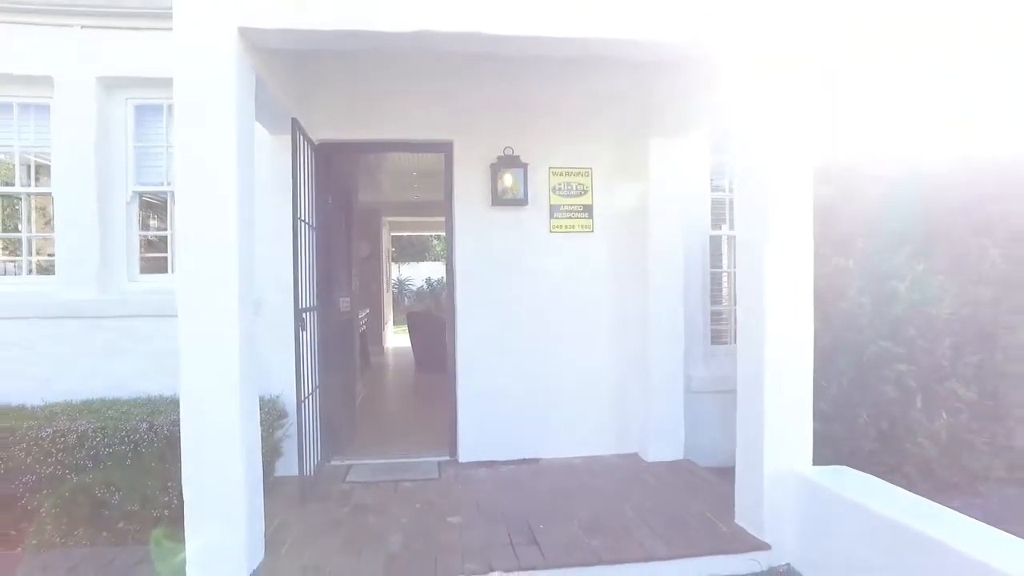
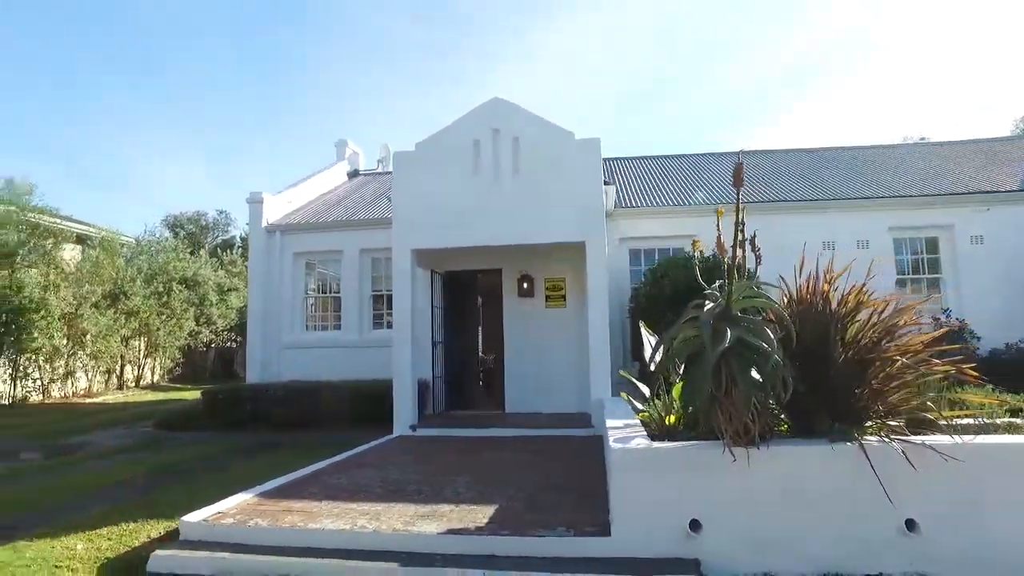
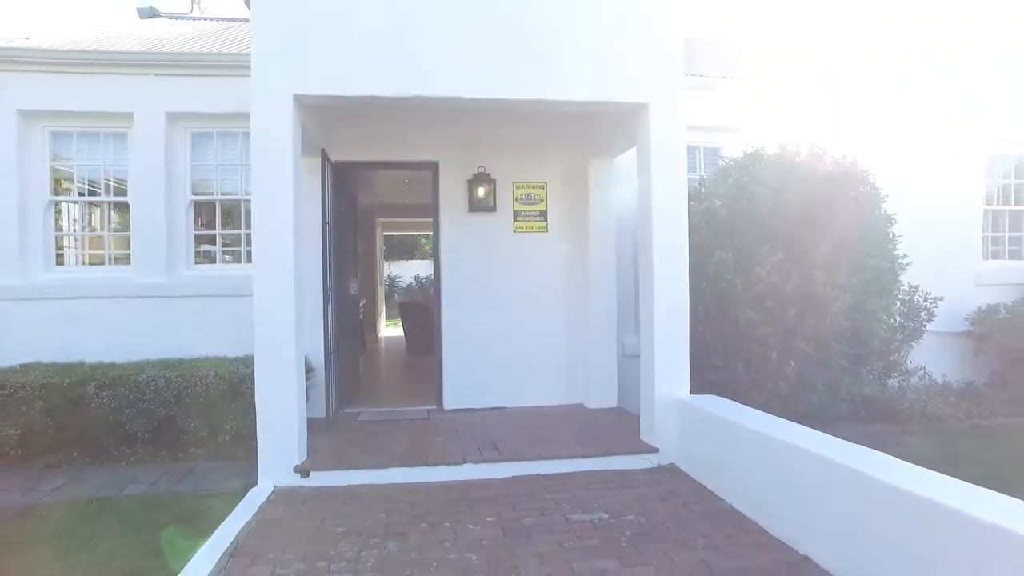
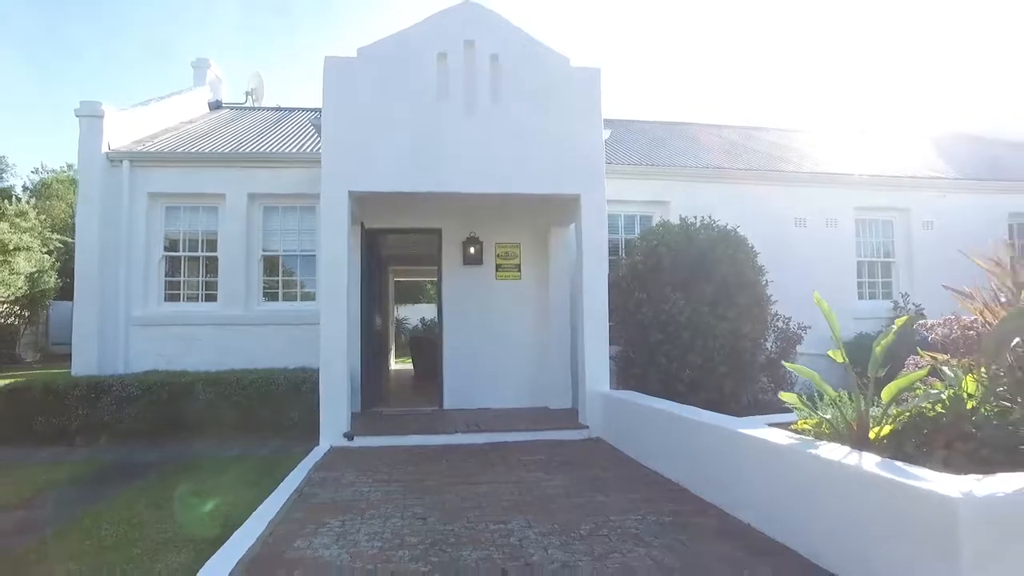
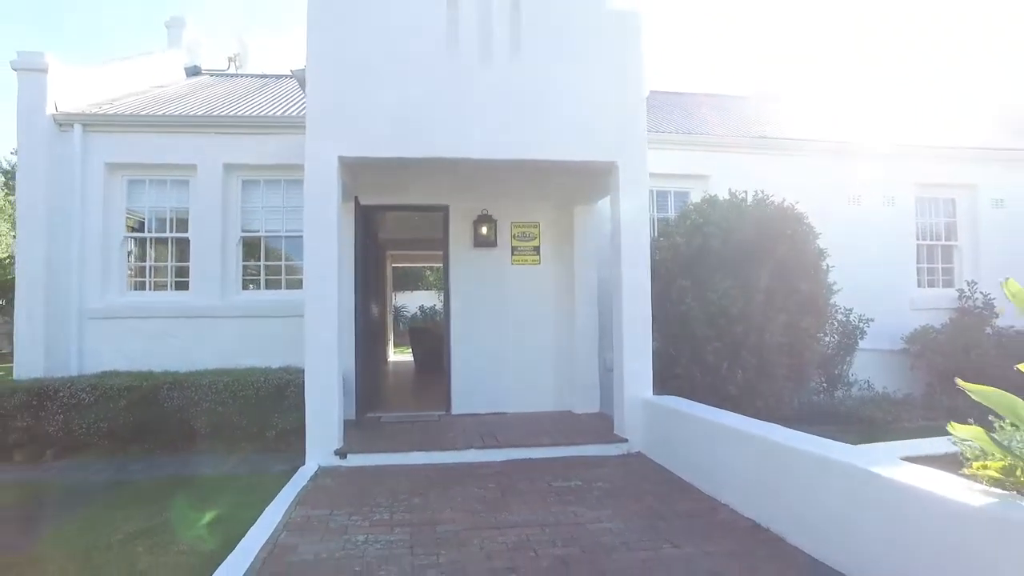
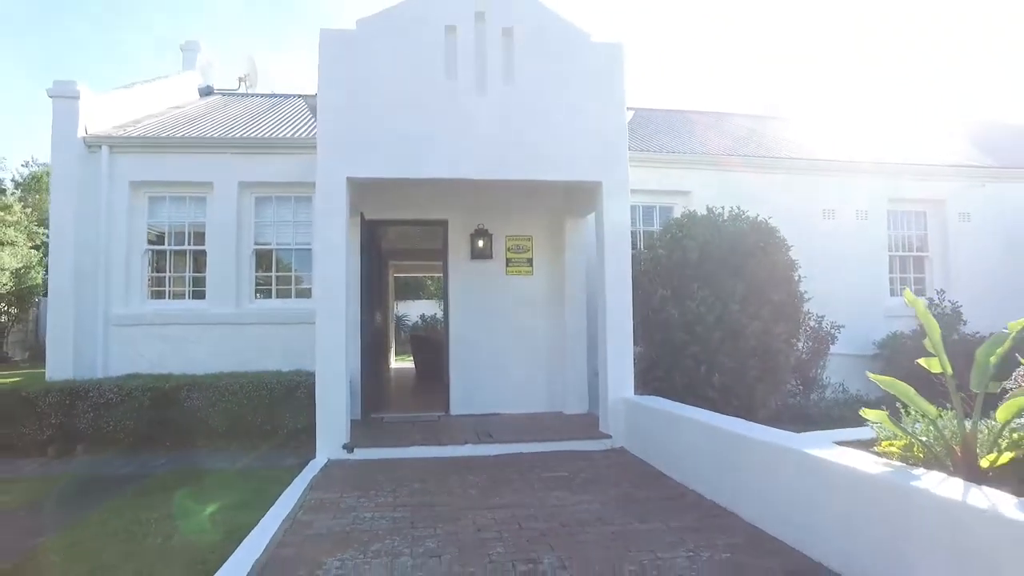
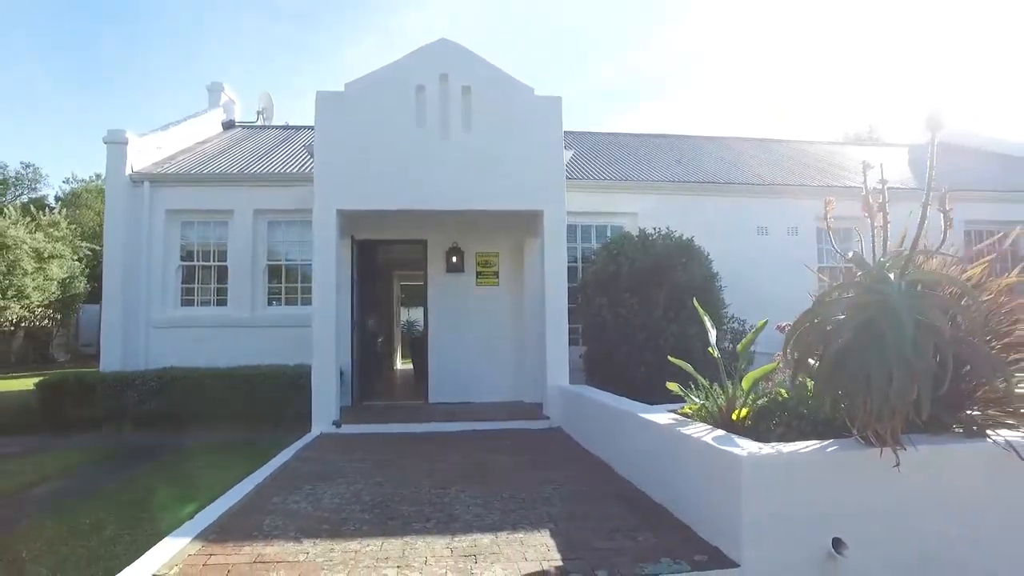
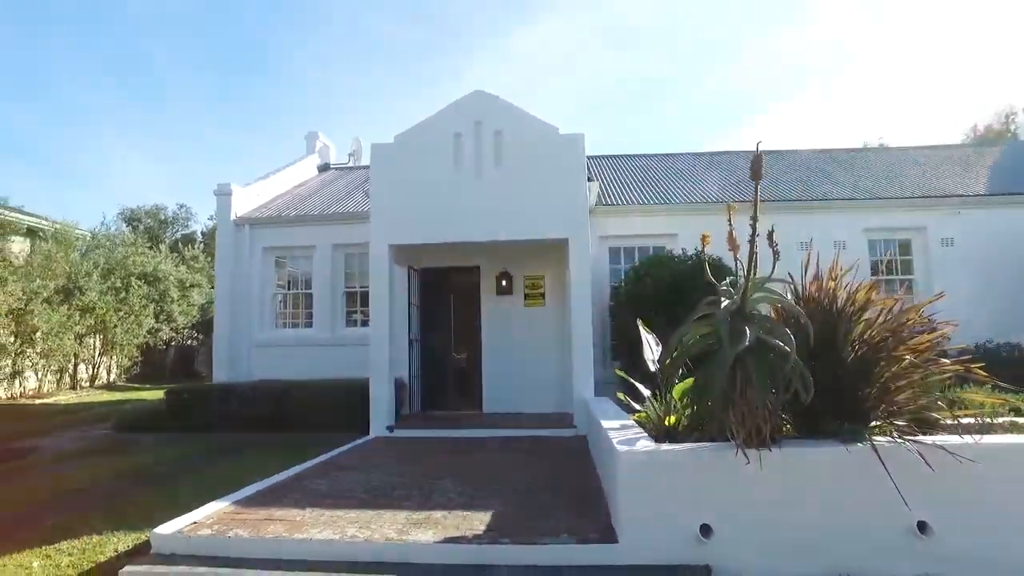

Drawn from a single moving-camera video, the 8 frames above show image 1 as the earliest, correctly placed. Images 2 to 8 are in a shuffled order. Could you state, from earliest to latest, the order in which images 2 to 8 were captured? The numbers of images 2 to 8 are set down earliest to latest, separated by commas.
3, 5, 6, 4, 7, 8, 2
